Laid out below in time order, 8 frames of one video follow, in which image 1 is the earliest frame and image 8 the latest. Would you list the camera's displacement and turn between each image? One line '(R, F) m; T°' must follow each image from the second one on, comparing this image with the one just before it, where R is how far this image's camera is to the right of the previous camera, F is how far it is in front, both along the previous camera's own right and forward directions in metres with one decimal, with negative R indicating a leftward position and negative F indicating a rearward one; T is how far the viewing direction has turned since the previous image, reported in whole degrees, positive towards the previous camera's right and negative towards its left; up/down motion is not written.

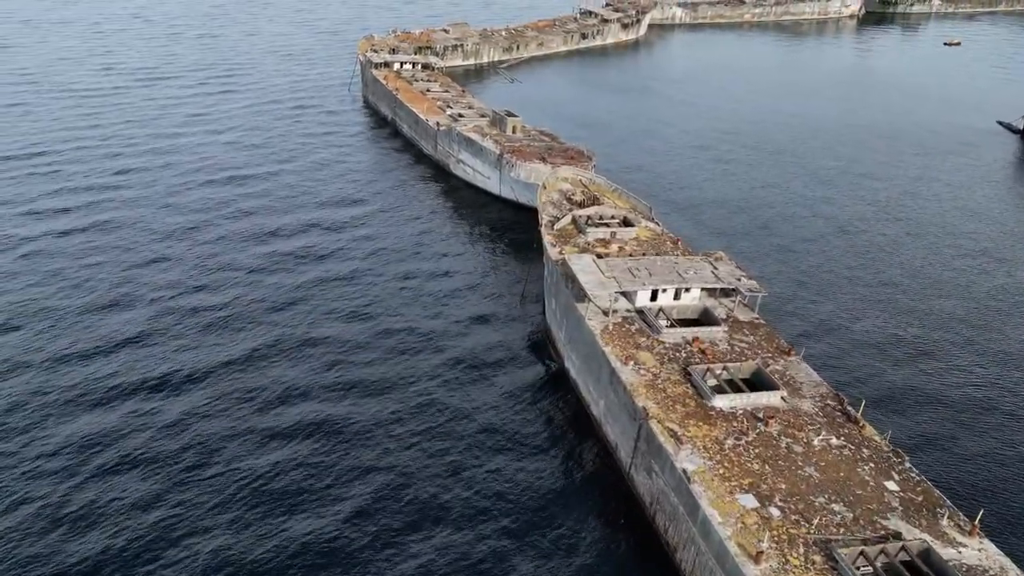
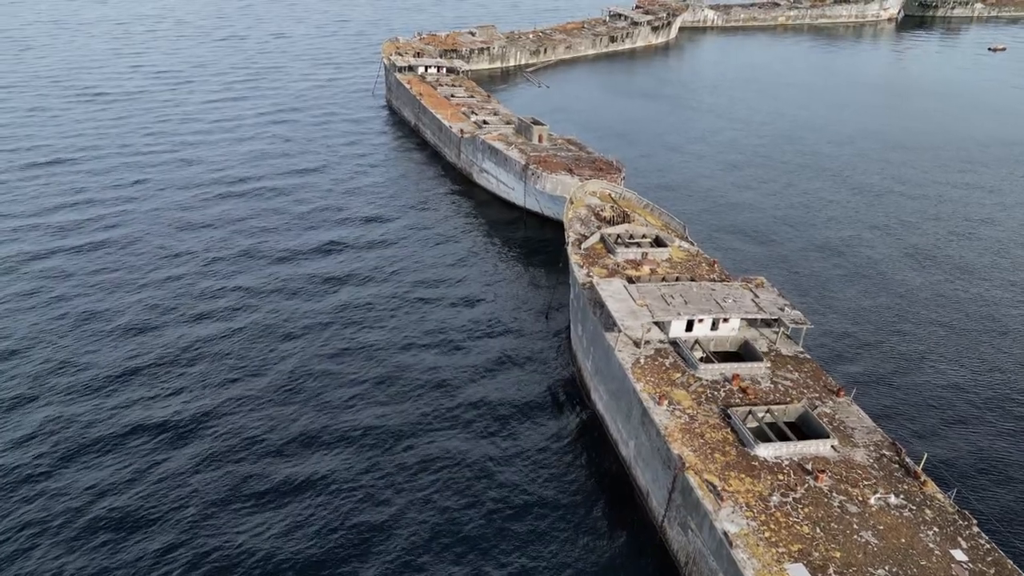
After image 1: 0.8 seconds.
(-0.1, +3.3) m; -2°
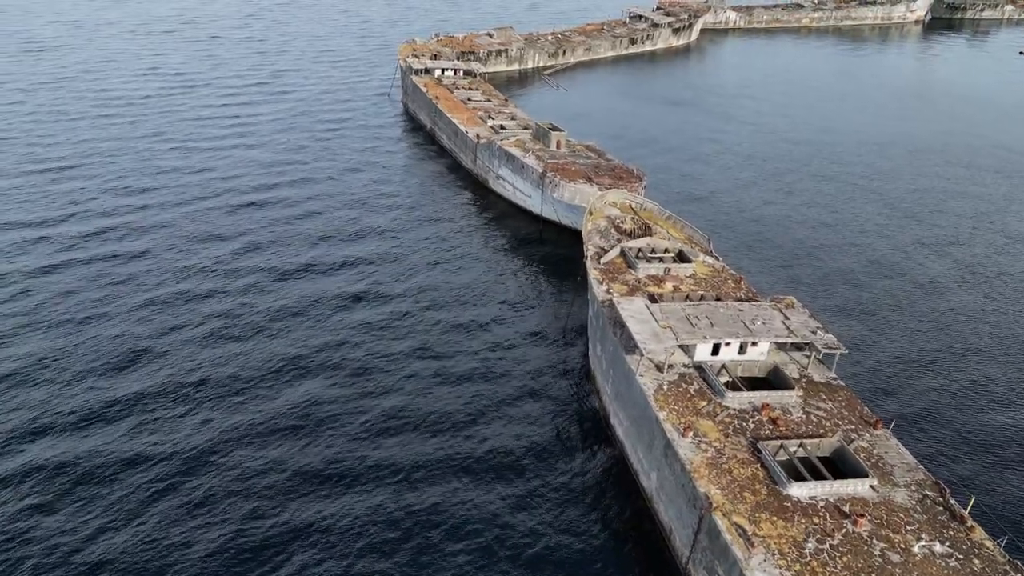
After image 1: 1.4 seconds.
(0.0, +2.2) m; -1°
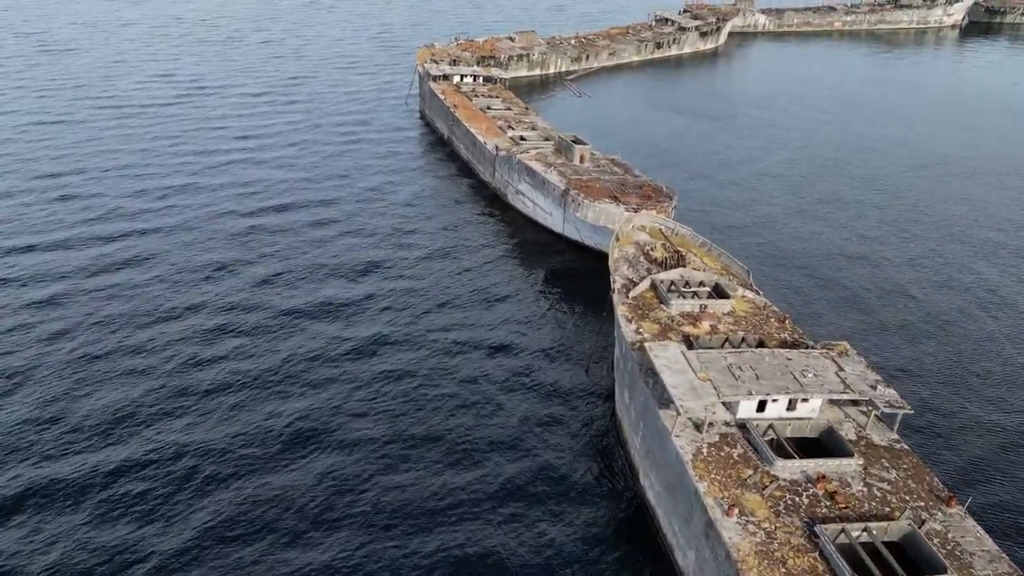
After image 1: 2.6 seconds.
(-0.1, +4.6) m; -1°
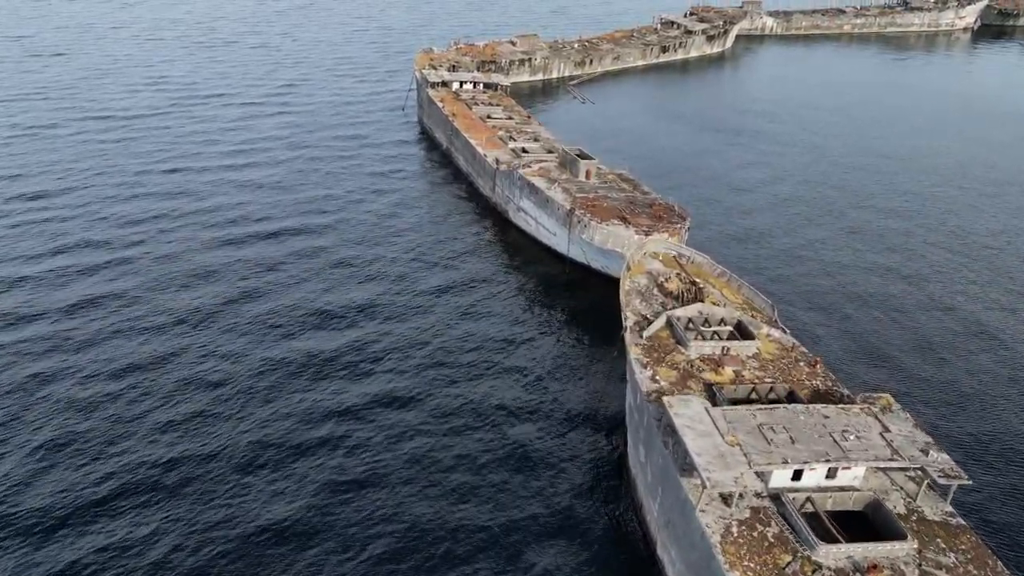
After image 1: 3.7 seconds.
(-0.1, +4.6) m; 0°
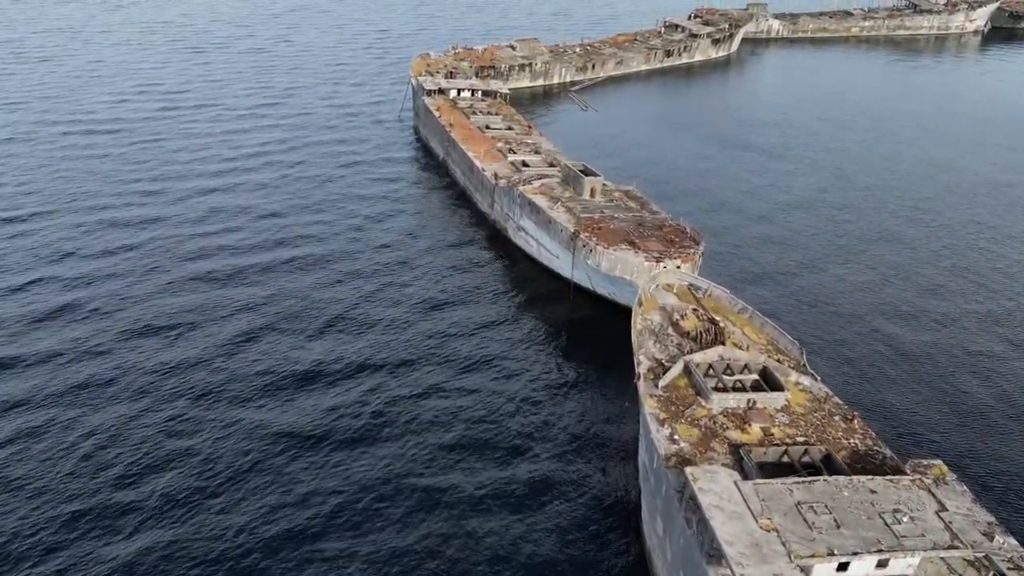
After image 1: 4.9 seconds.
(0.0, +4.6) m; 0°
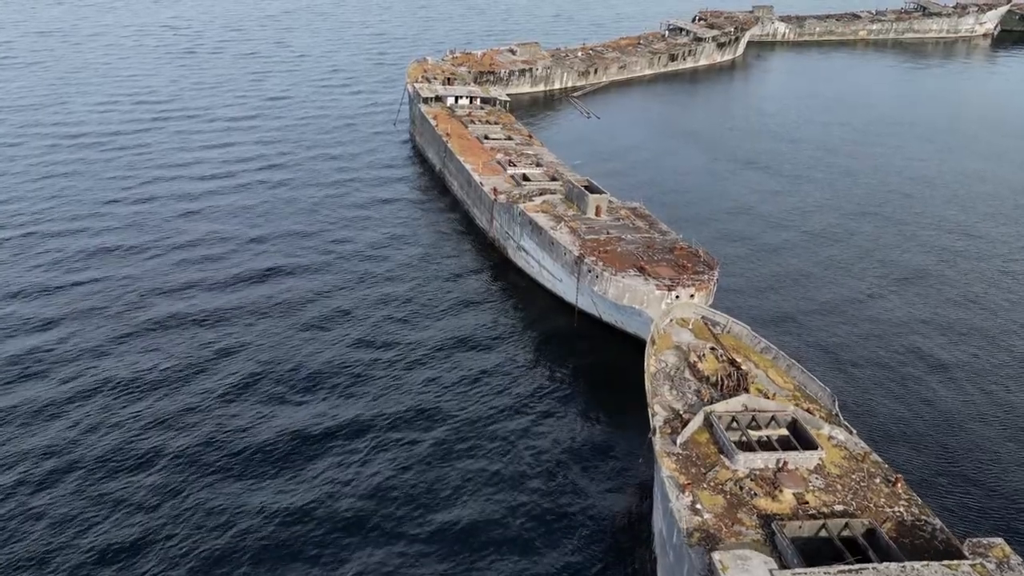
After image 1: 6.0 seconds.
(-0.1, +4.2) m; 0°
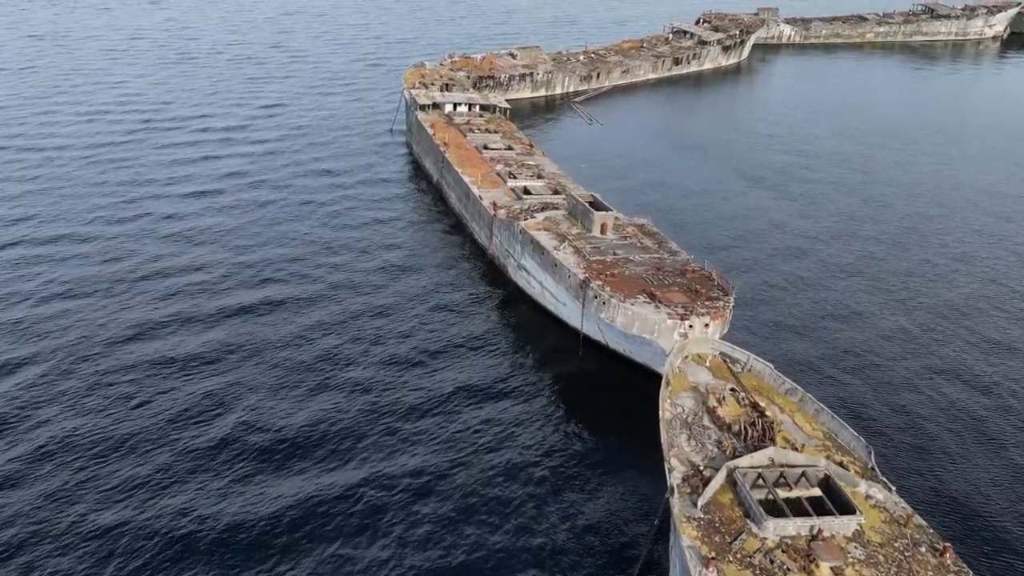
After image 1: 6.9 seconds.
(0.0, +3.7) m; 0°
